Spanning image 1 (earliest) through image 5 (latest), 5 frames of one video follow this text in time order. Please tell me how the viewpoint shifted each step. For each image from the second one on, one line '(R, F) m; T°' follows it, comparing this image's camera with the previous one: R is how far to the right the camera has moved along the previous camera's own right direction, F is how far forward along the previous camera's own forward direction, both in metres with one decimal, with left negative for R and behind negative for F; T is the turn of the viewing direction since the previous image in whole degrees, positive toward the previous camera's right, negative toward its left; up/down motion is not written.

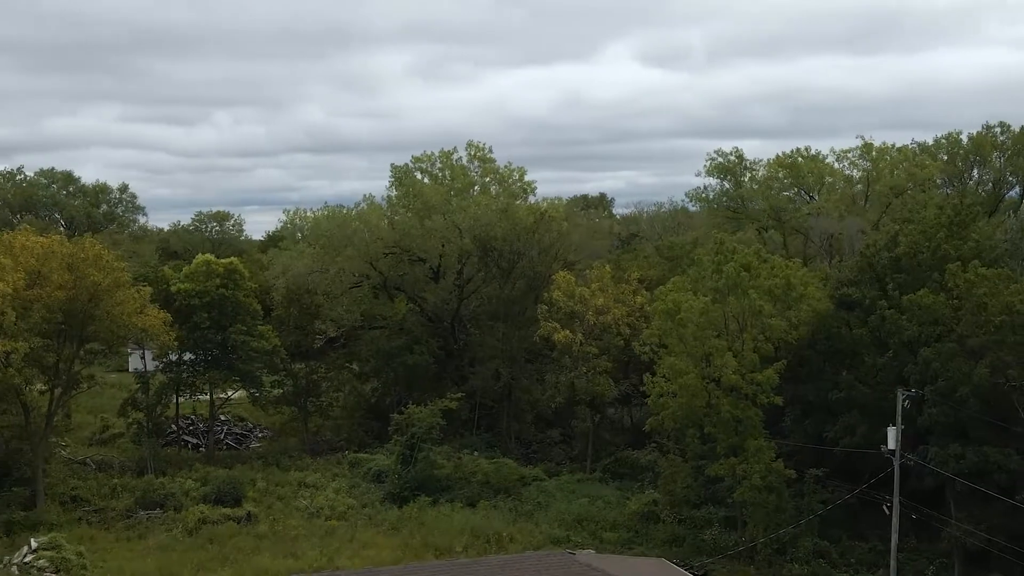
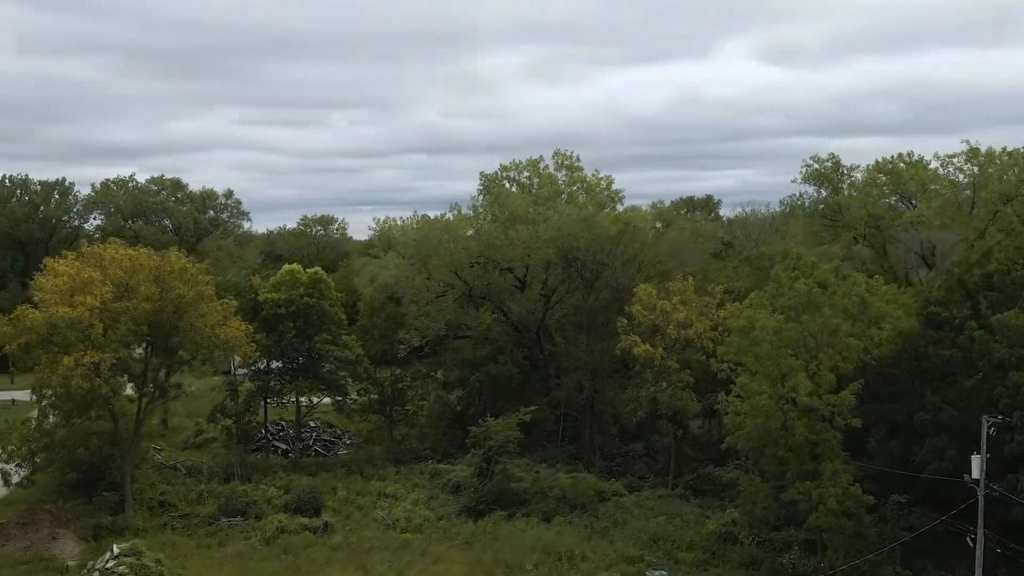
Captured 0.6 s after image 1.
(+0.6, +0.2) m; -6°
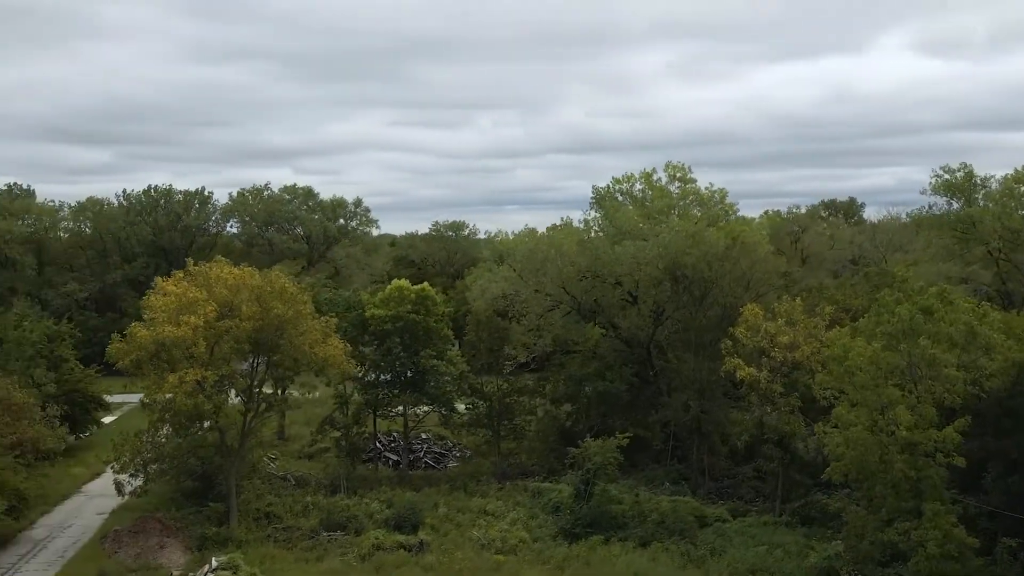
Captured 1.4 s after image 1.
(+0.8, +0.2) m; -7°
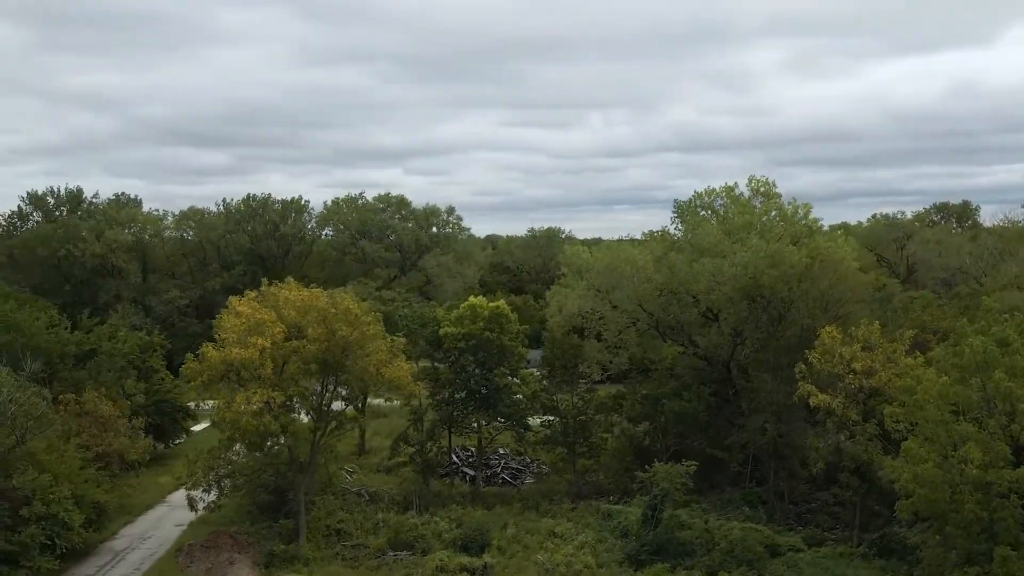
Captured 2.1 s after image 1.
(+0.8, +0.2) m; -5°
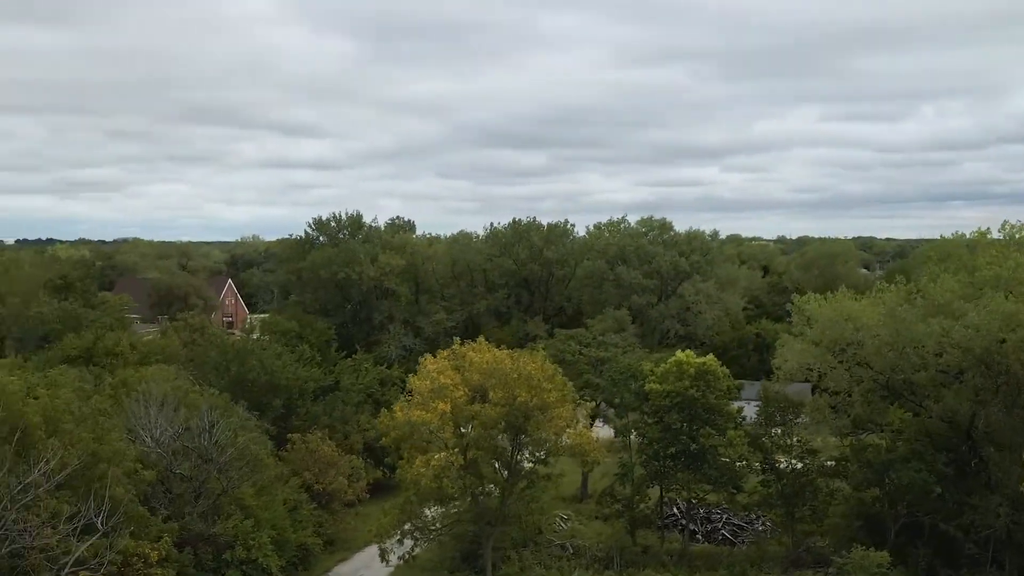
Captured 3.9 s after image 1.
(+2.2, +0.7) m; -16°
